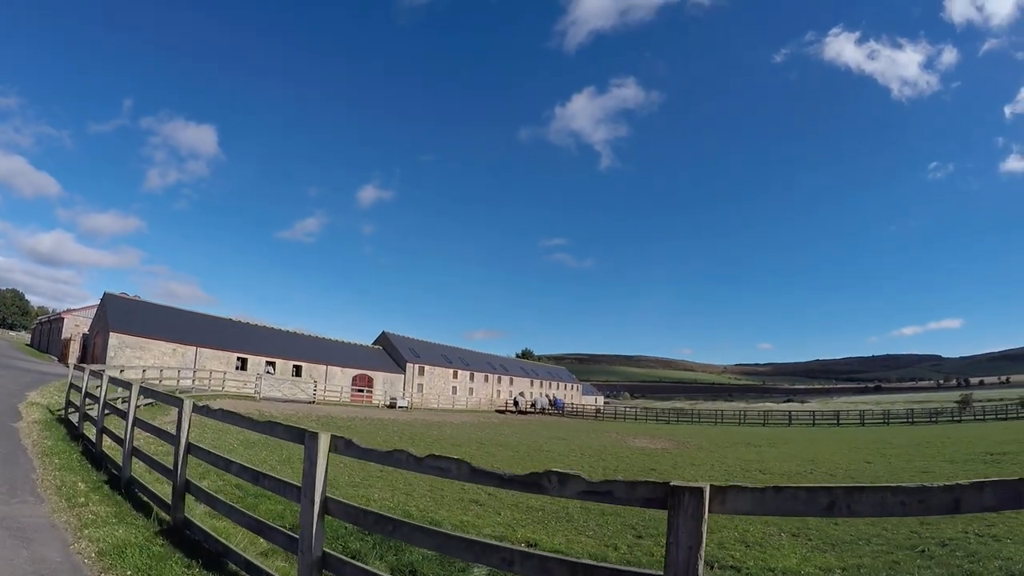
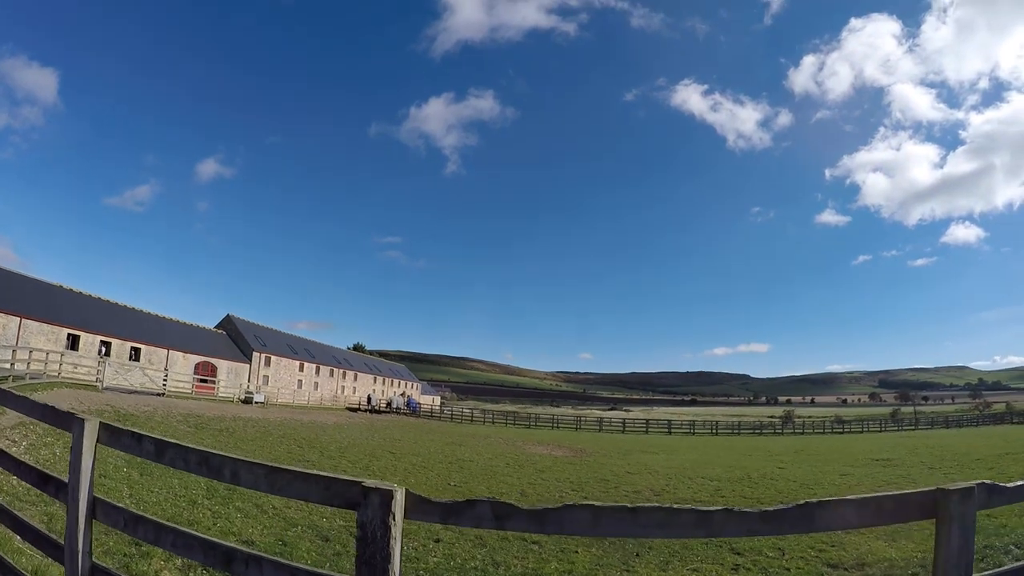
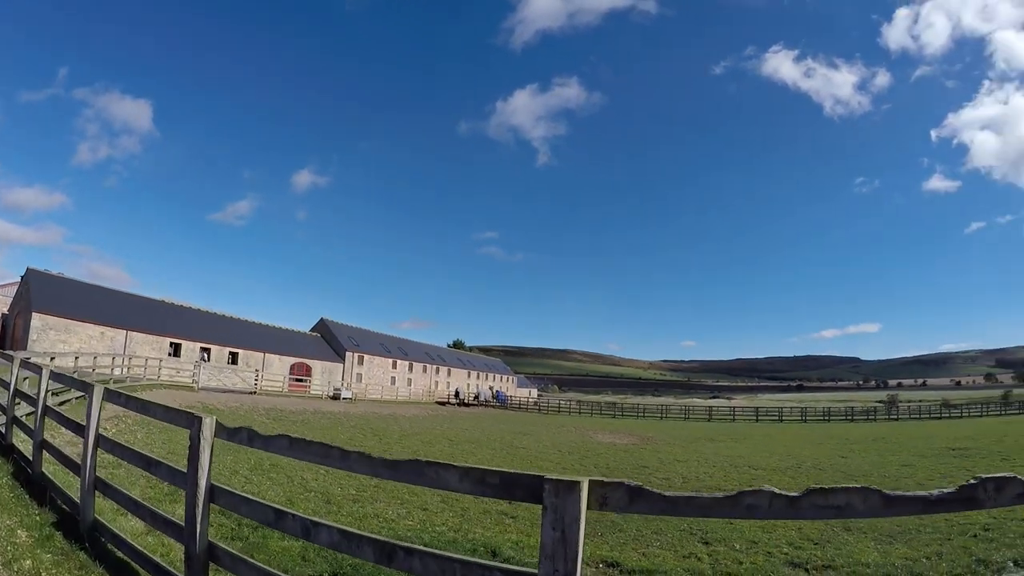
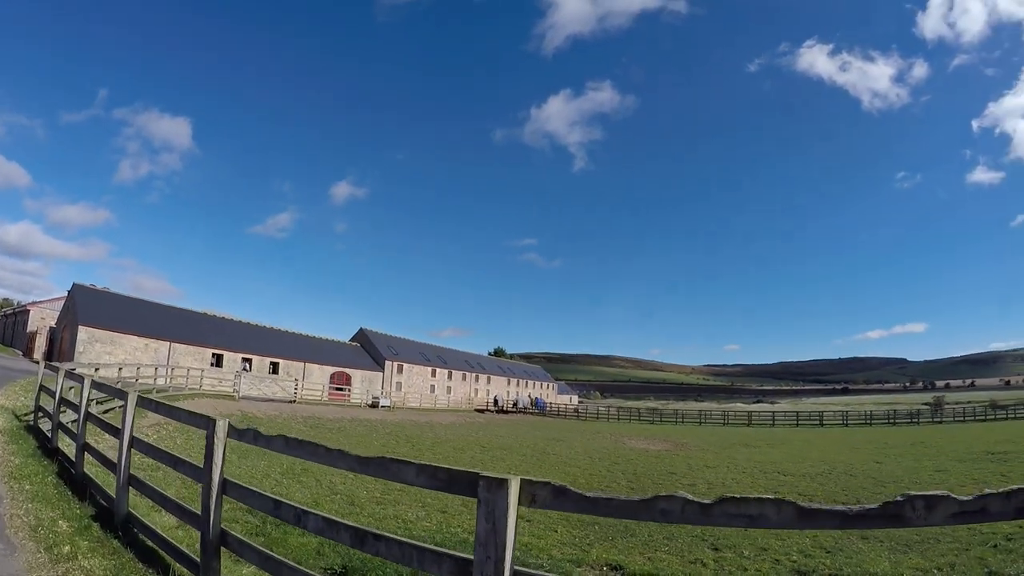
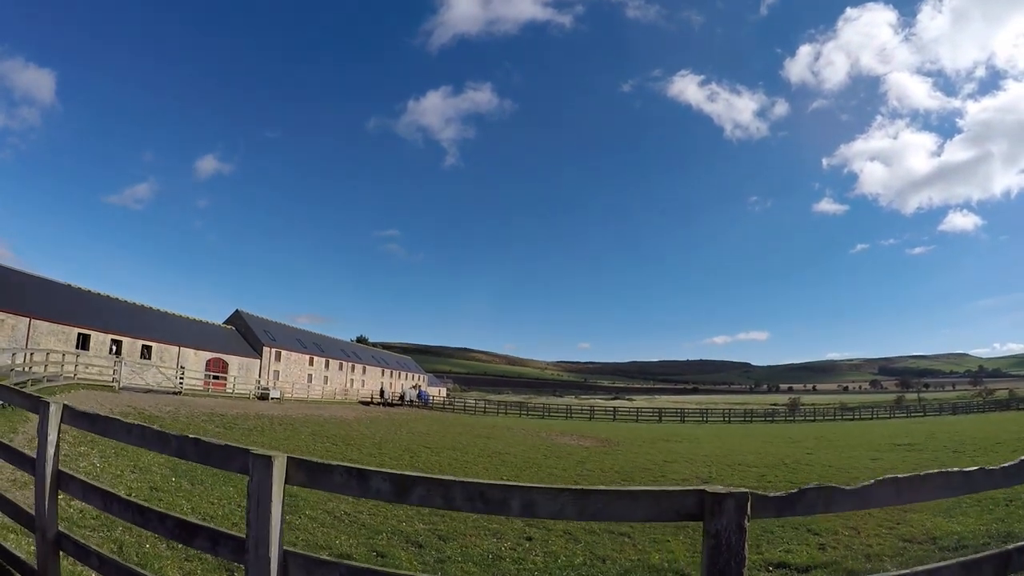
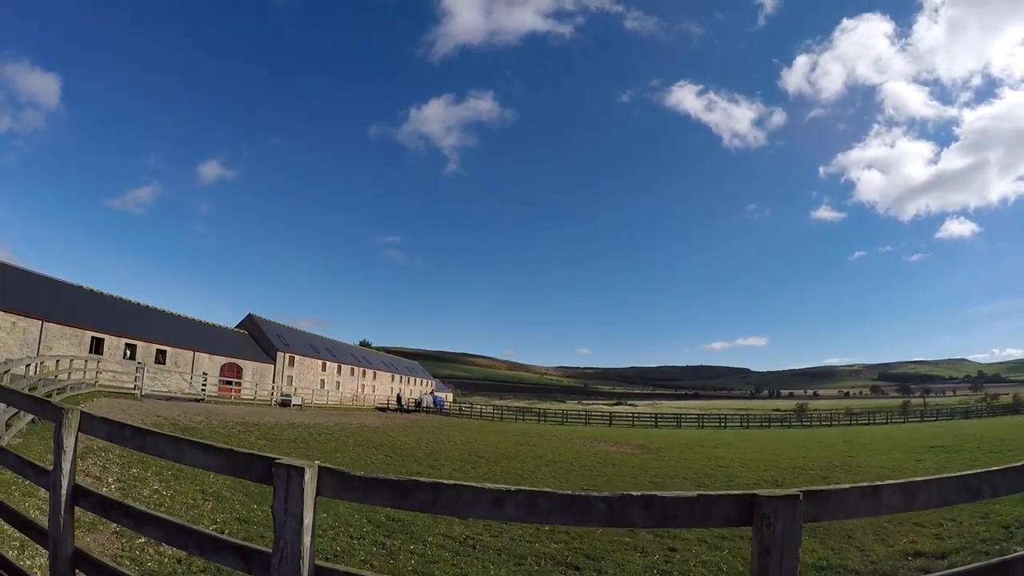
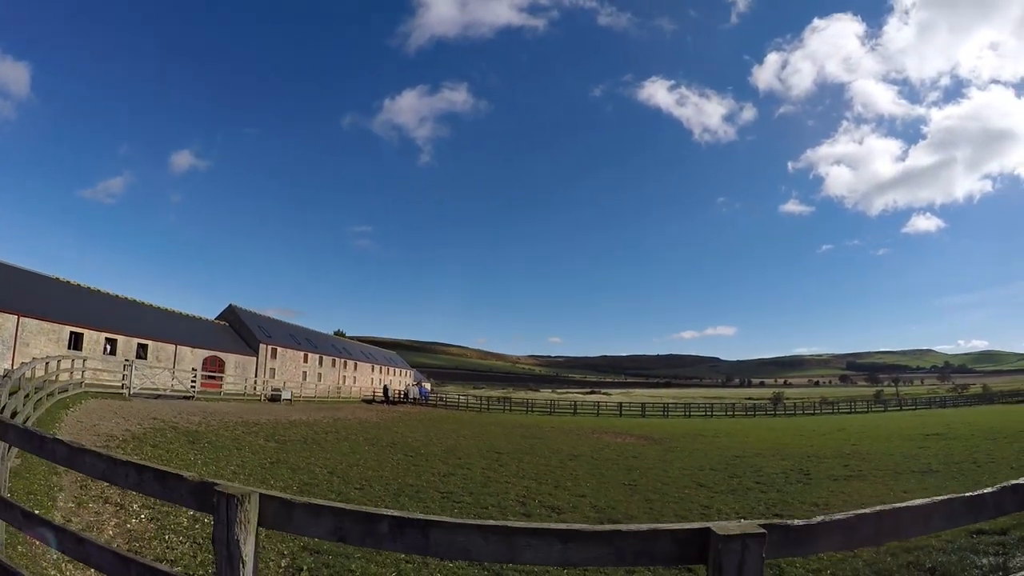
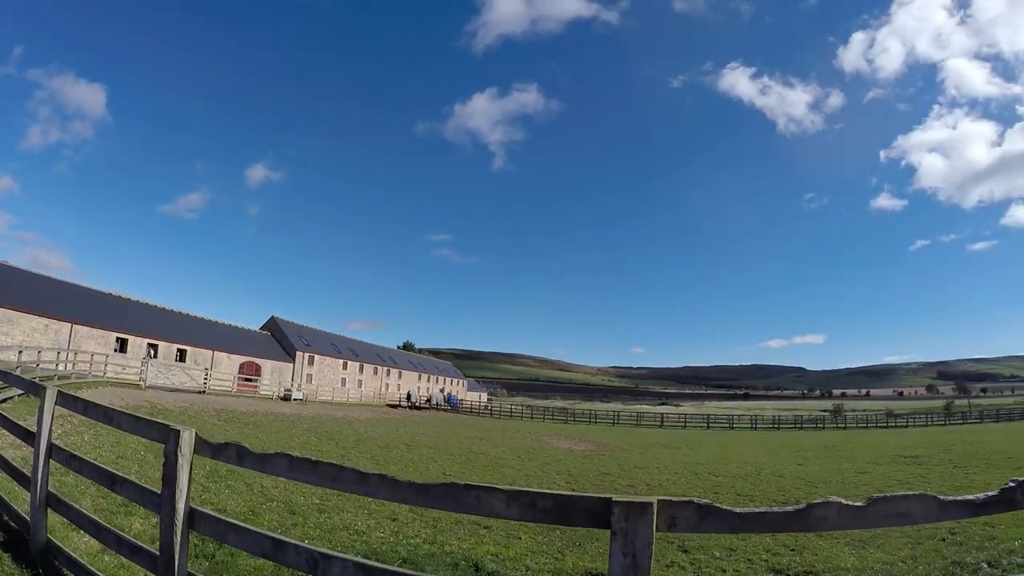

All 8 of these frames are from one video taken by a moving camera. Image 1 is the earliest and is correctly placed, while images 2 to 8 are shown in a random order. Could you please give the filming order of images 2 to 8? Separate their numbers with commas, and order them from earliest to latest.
4, 3, 8, 2, 5, 6, 7
